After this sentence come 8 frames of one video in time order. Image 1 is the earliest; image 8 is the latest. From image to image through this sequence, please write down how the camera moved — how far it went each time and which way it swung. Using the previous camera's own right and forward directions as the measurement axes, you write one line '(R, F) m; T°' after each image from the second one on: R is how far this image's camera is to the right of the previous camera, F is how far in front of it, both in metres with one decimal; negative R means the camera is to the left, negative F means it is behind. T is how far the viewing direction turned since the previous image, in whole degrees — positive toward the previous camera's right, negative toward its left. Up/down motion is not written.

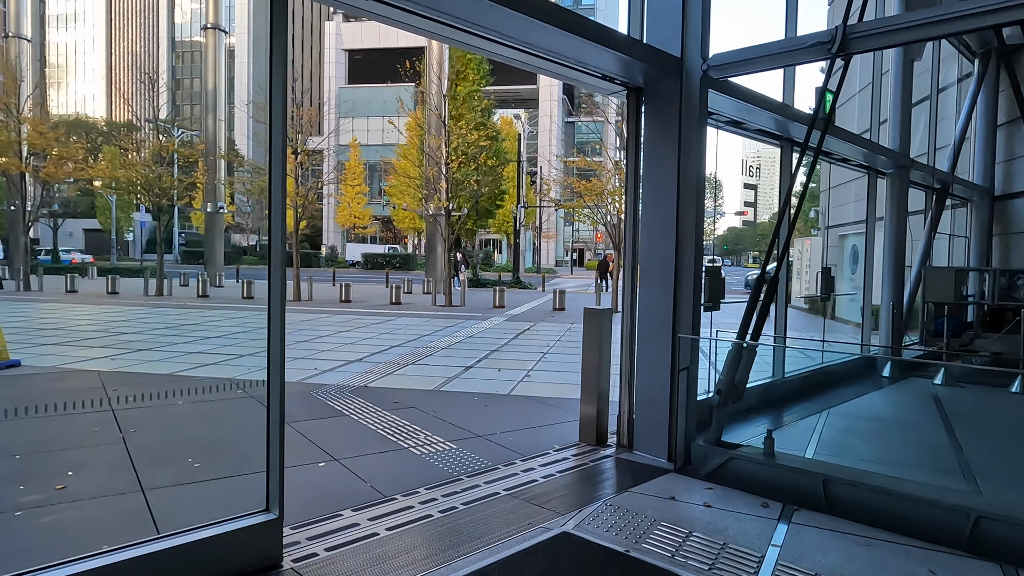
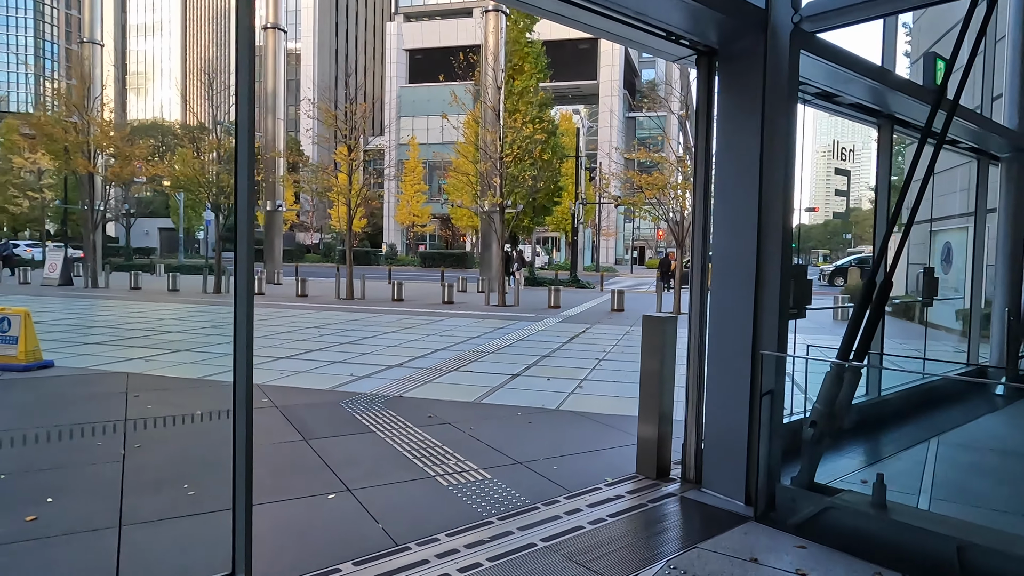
(+0.1, +0.8) m; -5°
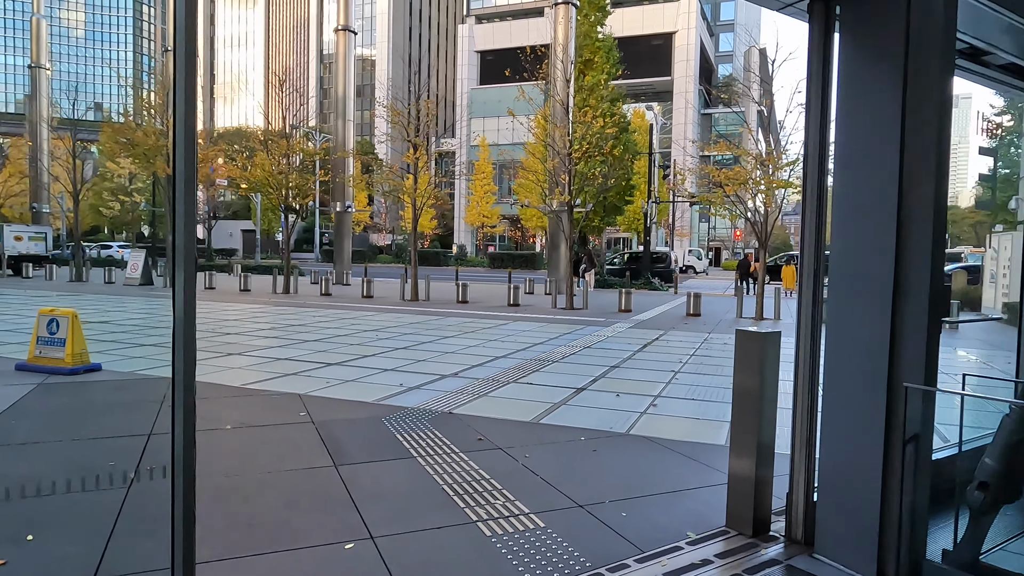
(+0.1, +0.8) m; -6°
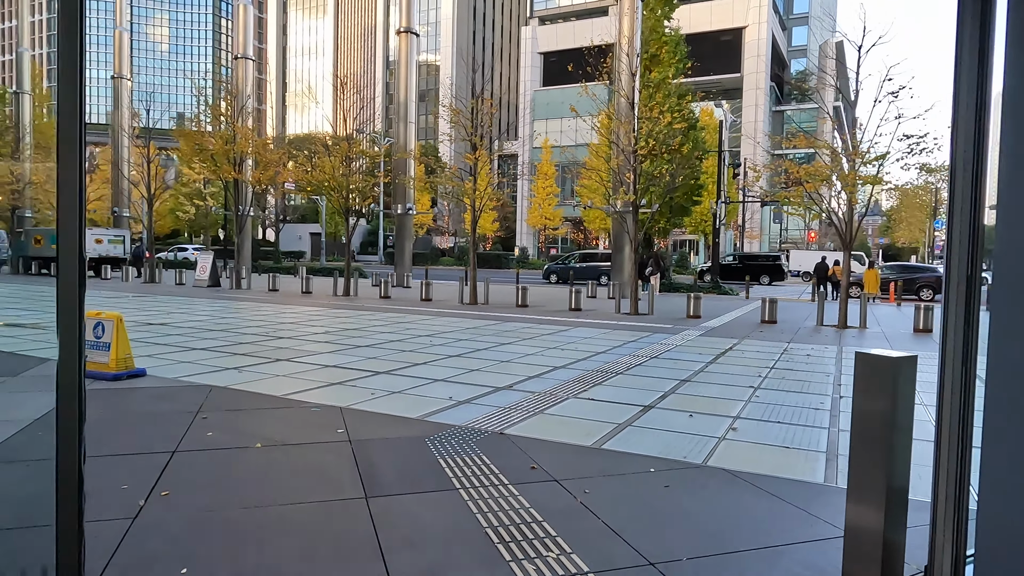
(0.0, +0.6) m; -5°
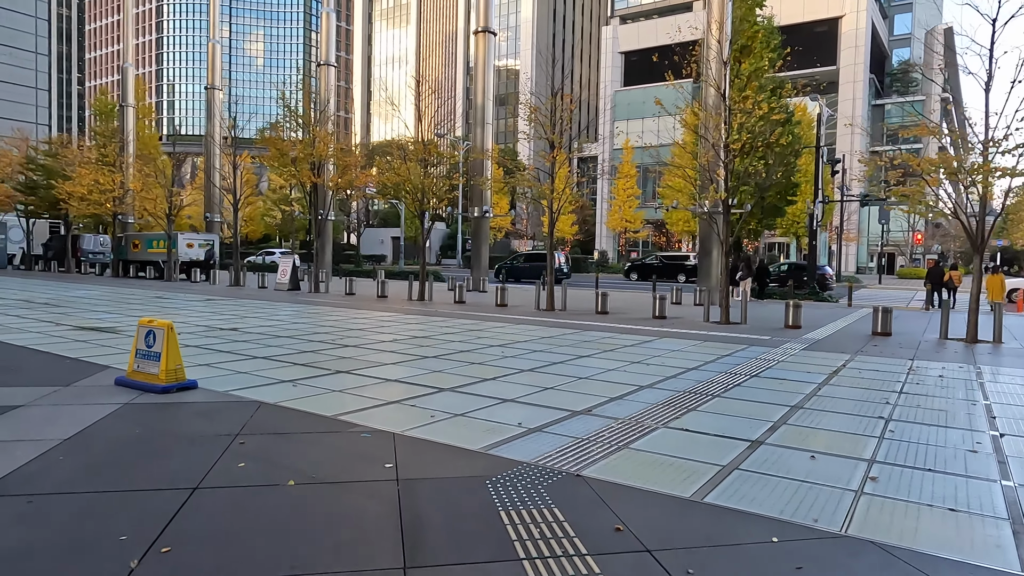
(0.0, +0.9) m; -7°
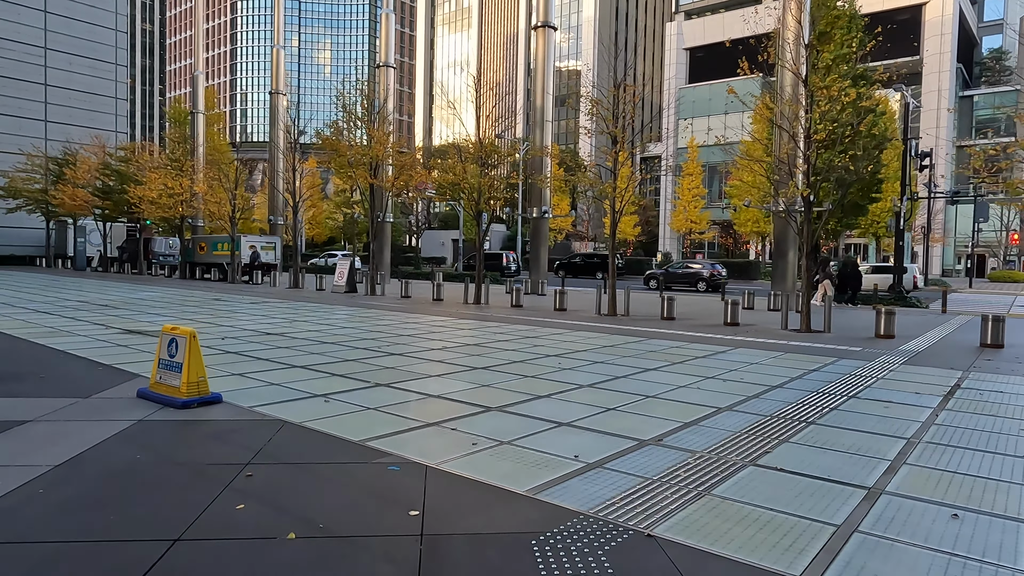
(0.0, +0.9) m; -5°
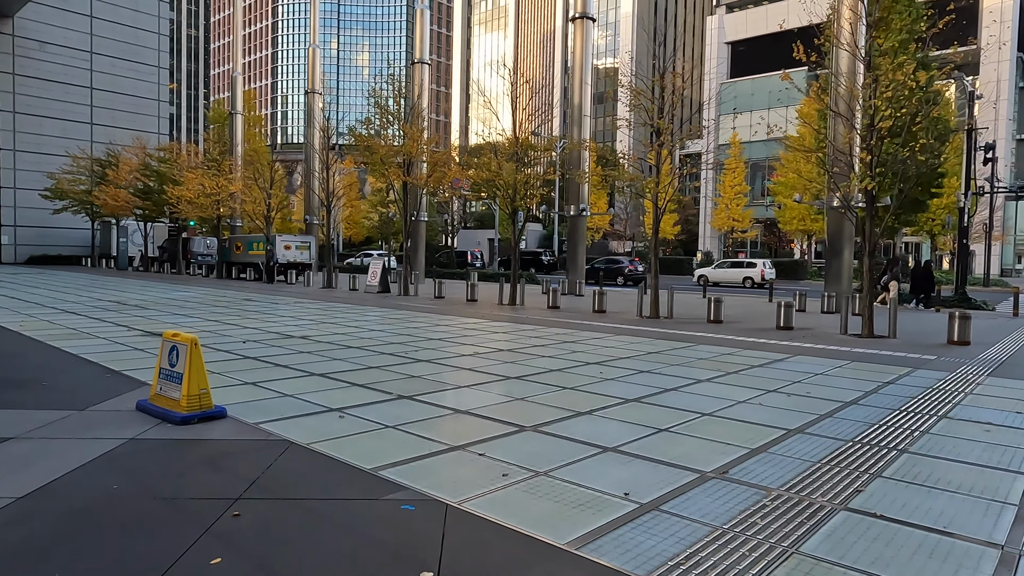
(0.0, +0.8) m; -3°
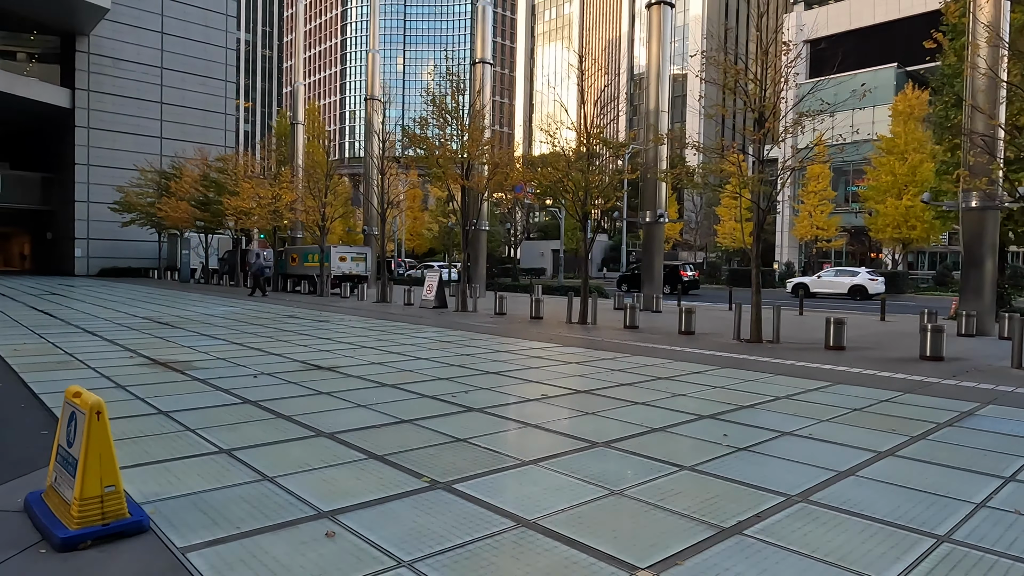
(-0.2, +2.3) m; -5°
